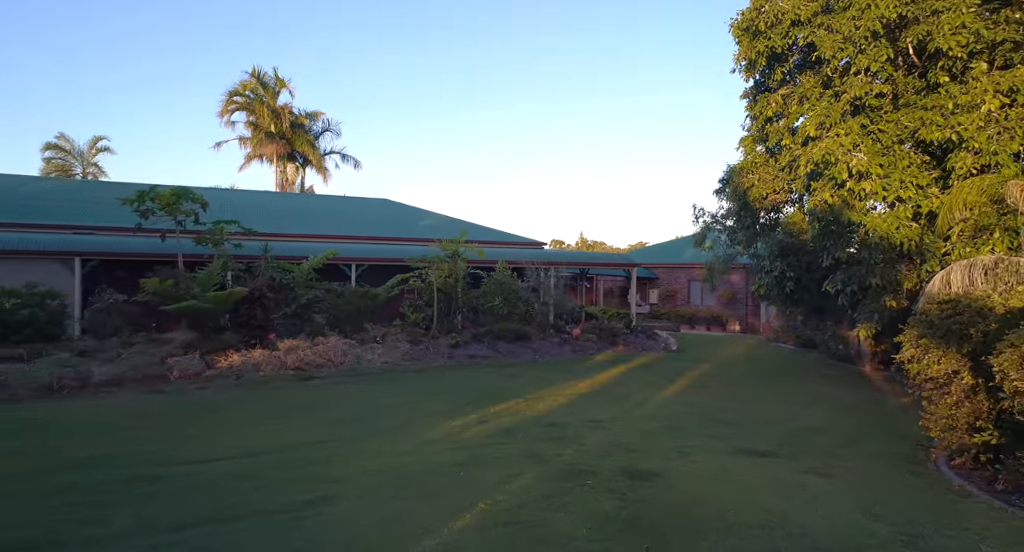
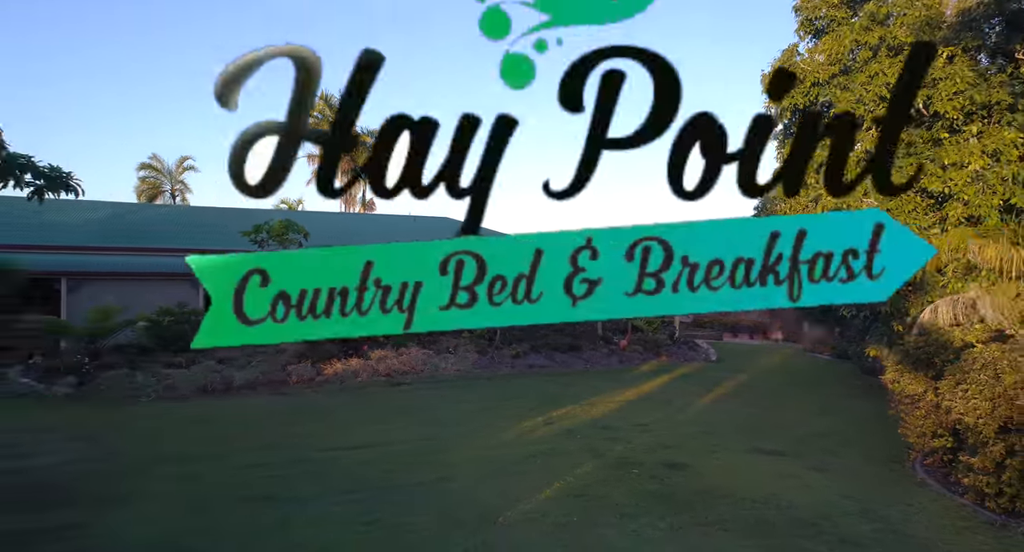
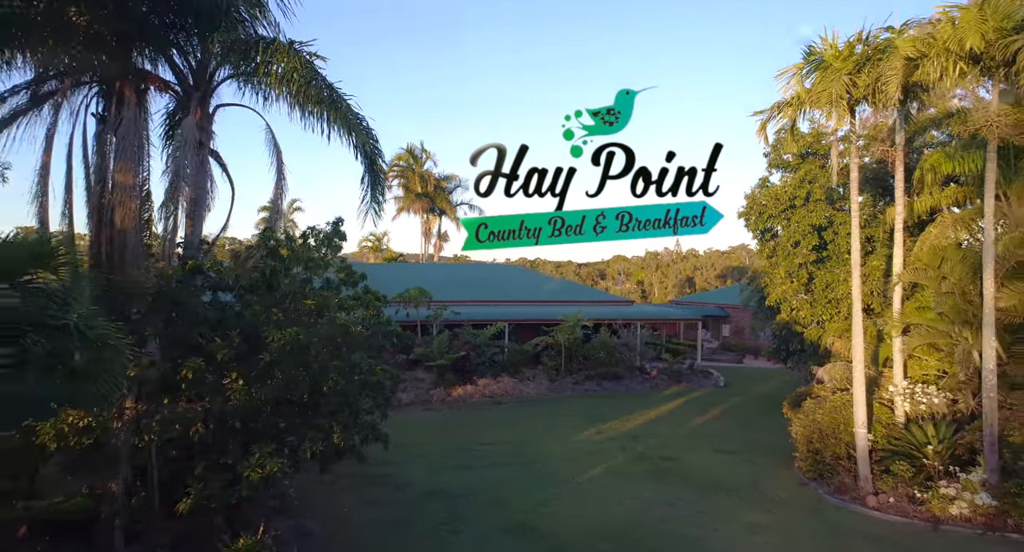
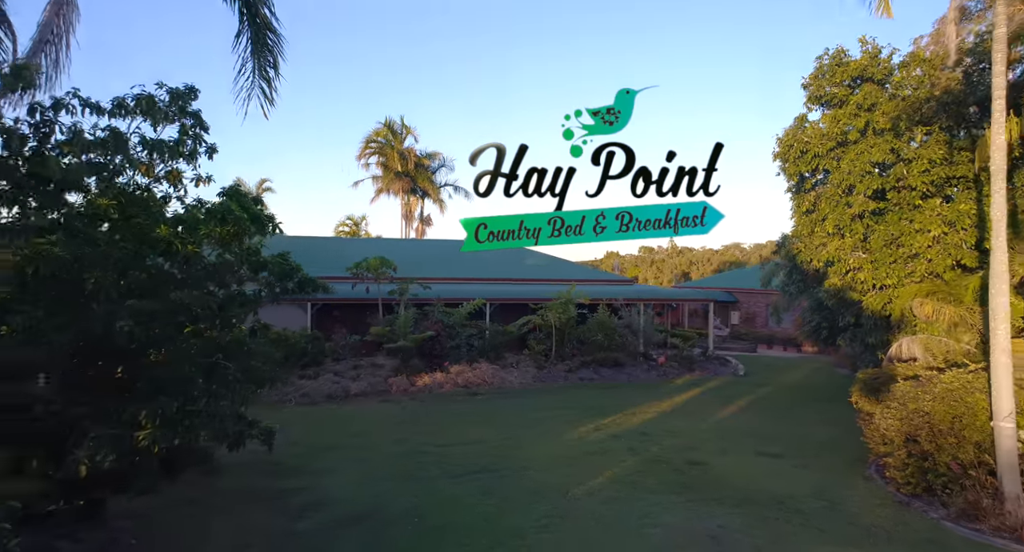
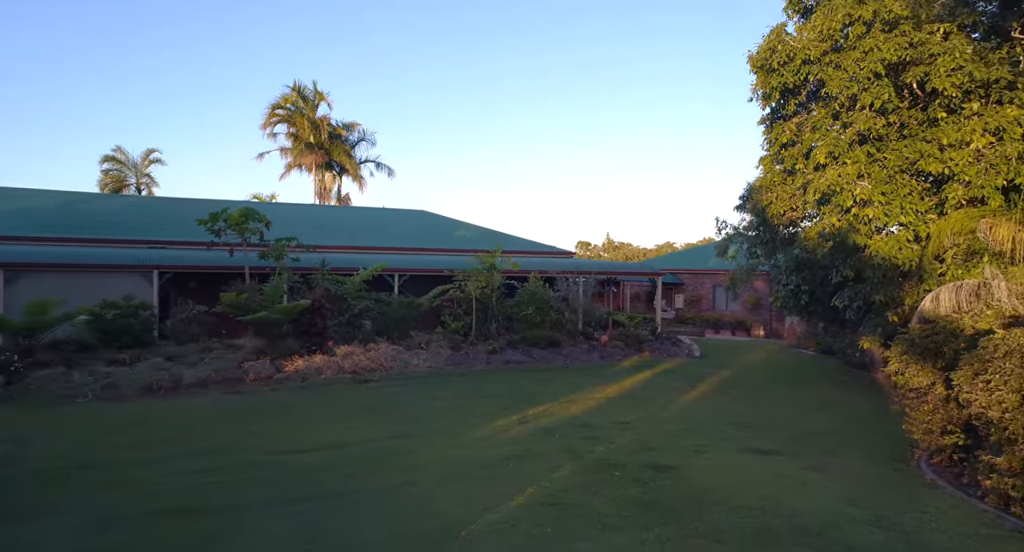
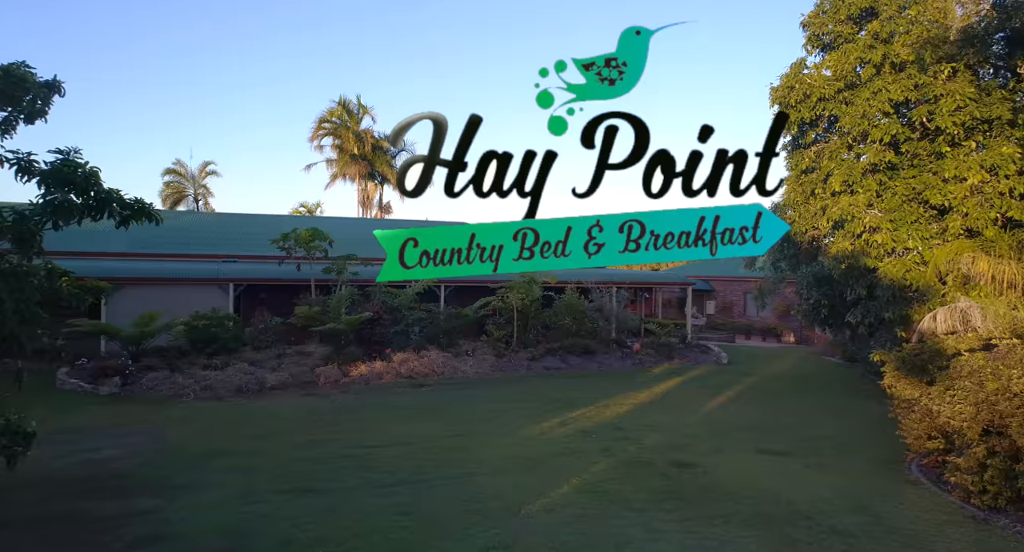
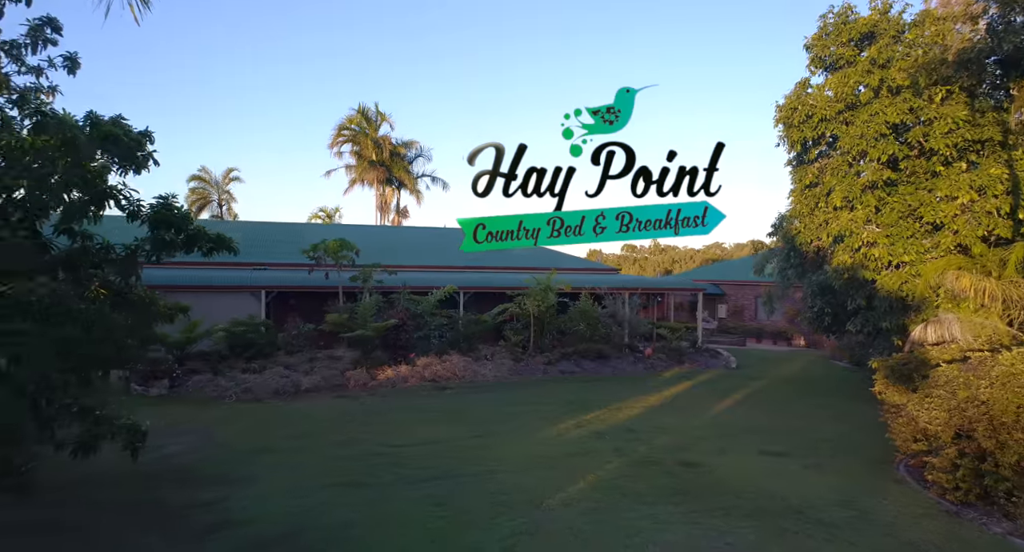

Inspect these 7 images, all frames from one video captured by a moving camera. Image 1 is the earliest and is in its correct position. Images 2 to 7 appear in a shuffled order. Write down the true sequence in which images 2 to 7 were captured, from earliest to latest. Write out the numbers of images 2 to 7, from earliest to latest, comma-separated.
5, 2, 6, 7, 4, 3
